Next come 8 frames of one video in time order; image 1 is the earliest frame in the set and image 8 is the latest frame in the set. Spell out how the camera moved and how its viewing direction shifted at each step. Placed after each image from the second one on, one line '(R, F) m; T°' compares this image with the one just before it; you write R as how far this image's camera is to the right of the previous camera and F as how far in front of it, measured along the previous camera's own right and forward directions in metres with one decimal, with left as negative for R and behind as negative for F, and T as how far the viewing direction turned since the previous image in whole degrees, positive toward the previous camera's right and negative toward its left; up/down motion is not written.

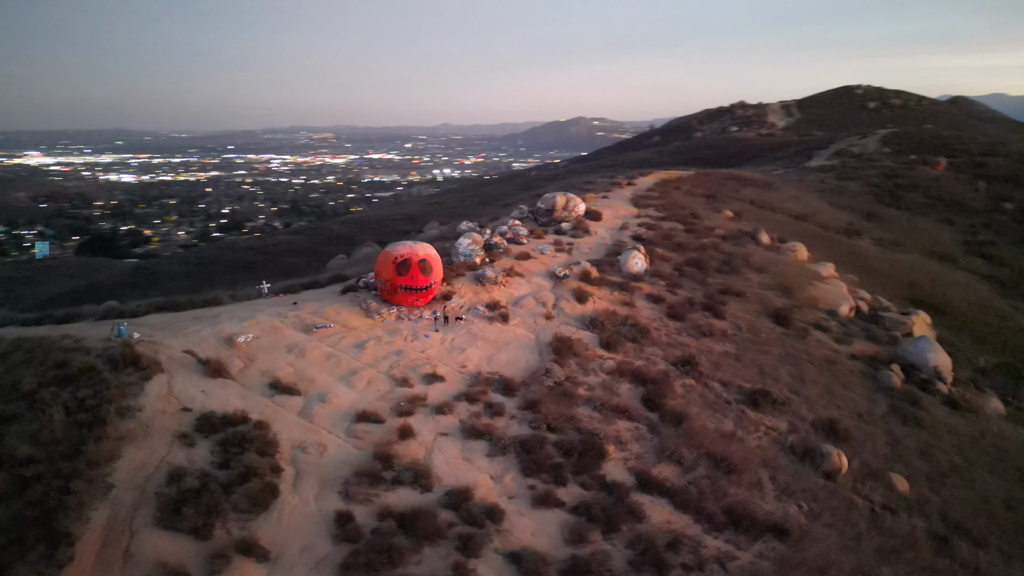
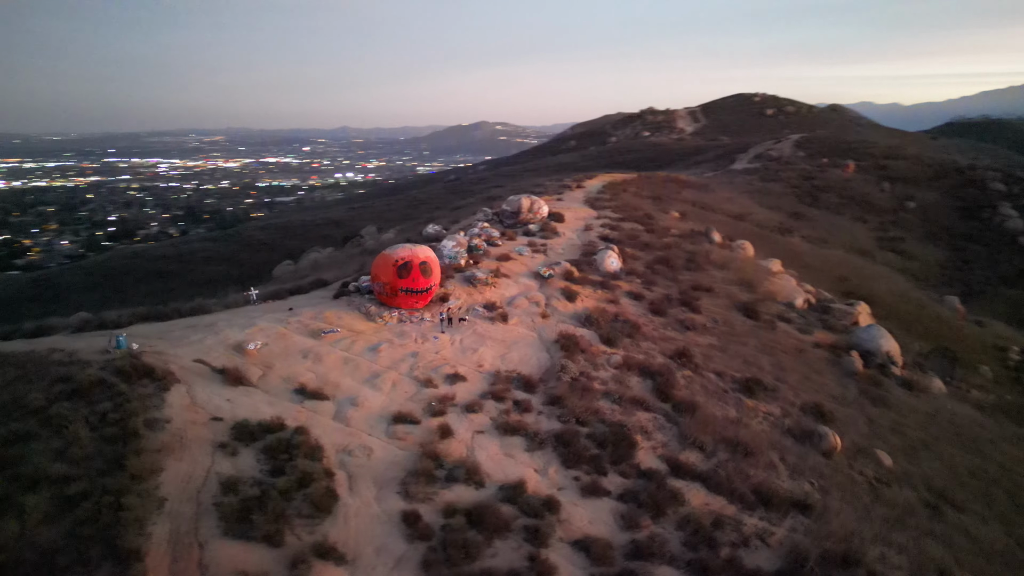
(-1.4, -0.1) m; +7°
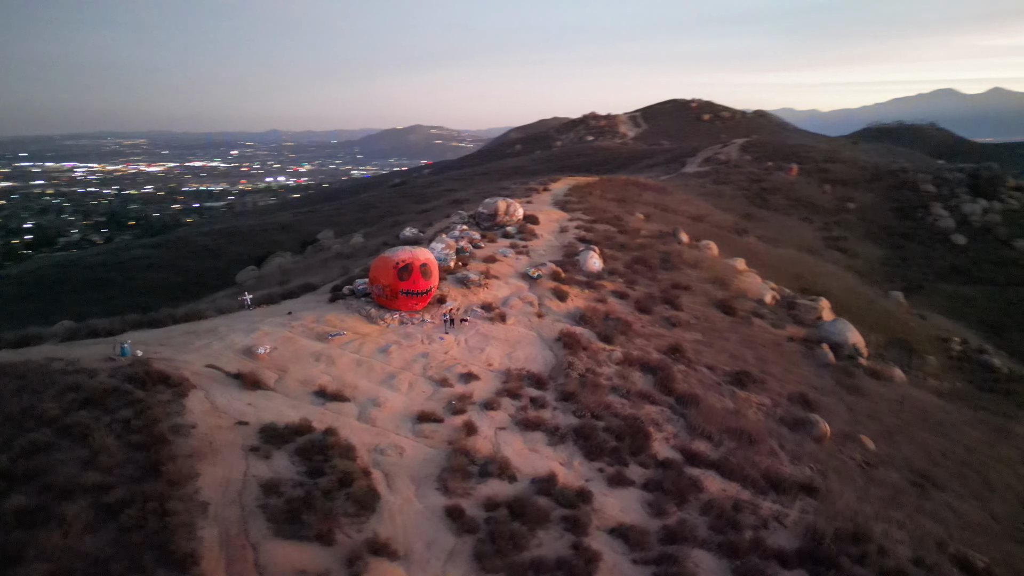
(-1.0, -0.2) m; +5°
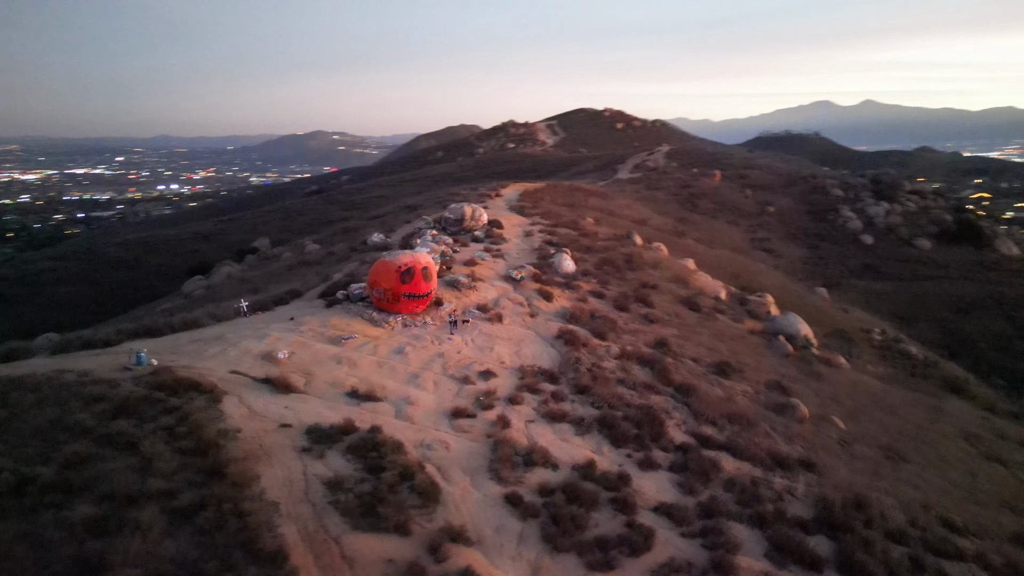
(-1.4, -0.3) m; +7°
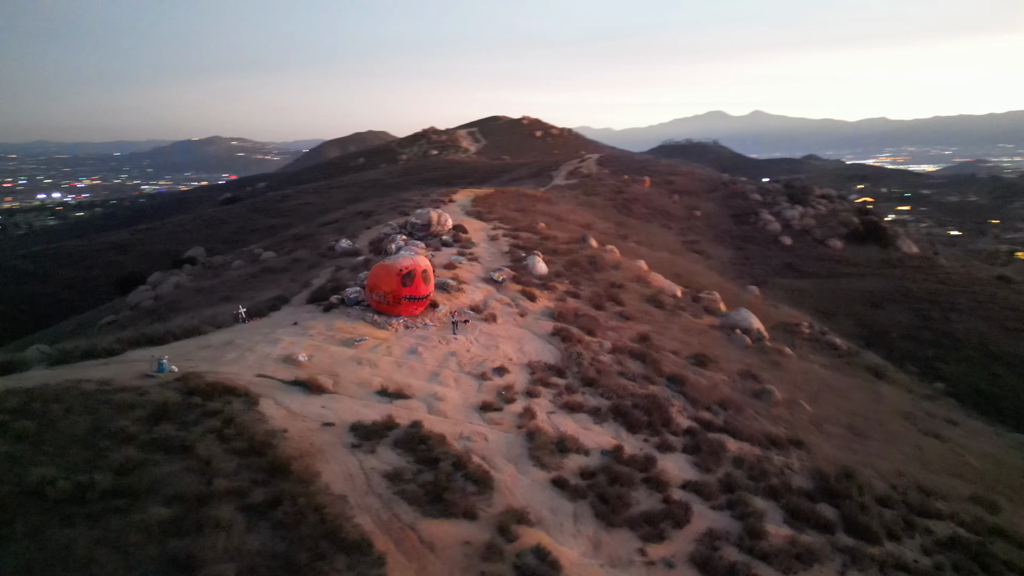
(-1.4, -0.4) m; +7°
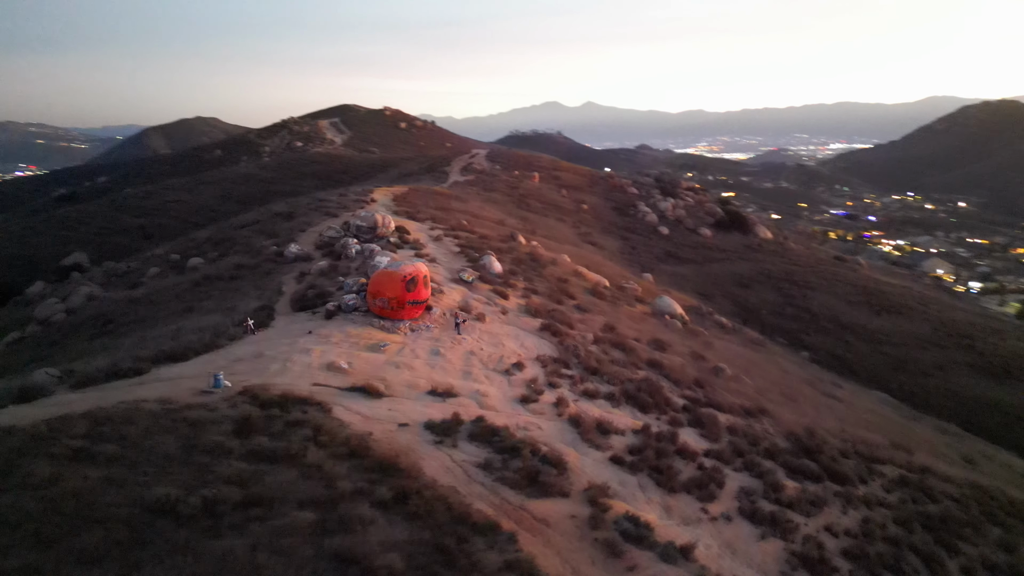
(-2.5, -0.7) m; +12°
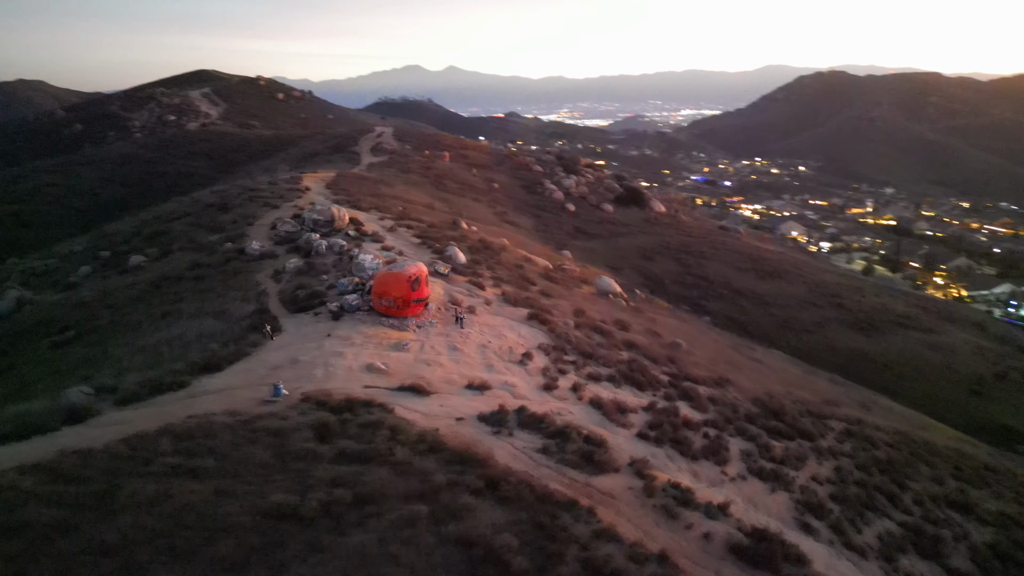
(-2.2, -0.8) m; +10°
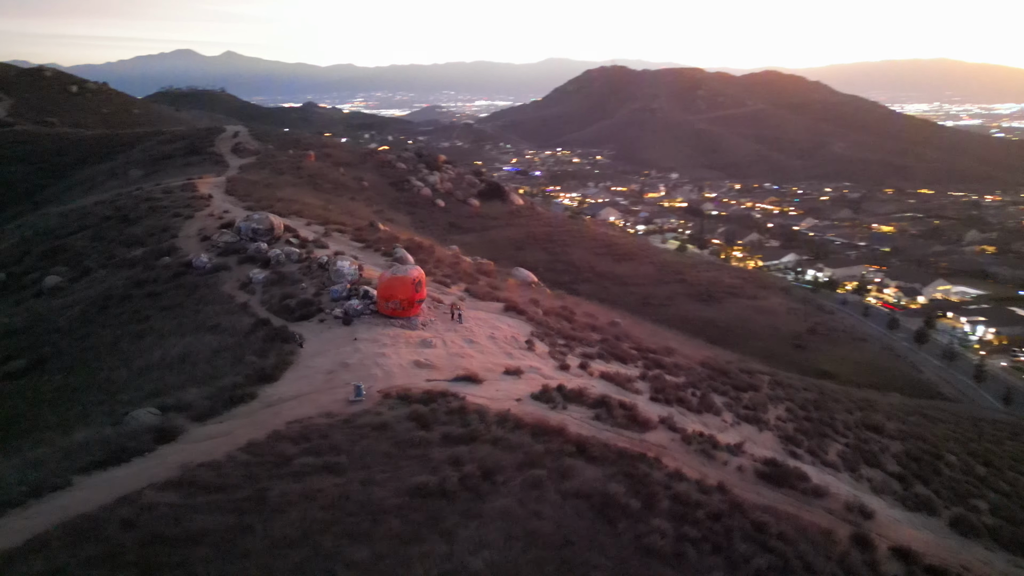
(-3.5, -1.1) m; +15°
